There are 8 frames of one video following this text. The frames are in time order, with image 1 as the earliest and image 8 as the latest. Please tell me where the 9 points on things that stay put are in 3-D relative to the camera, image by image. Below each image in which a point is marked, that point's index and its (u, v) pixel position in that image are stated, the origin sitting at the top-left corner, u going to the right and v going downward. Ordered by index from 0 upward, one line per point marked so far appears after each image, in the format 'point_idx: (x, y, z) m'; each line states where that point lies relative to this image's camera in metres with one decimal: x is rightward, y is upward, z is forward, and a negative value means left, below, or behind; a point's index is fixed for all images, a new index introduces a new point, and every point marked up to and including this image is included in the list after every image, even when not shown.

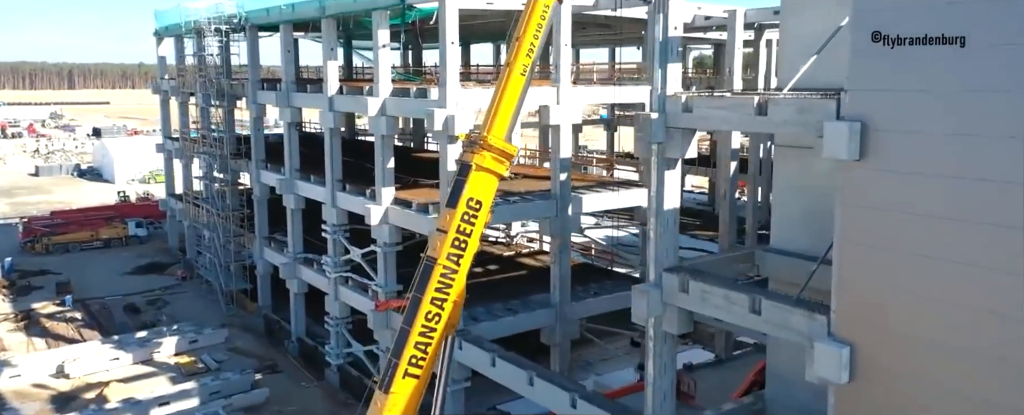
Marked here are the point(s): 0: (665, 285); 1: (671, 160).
0: (+2.1, -1.1, +12.1) m
1: (+2.2, +0.7, +12.0) m
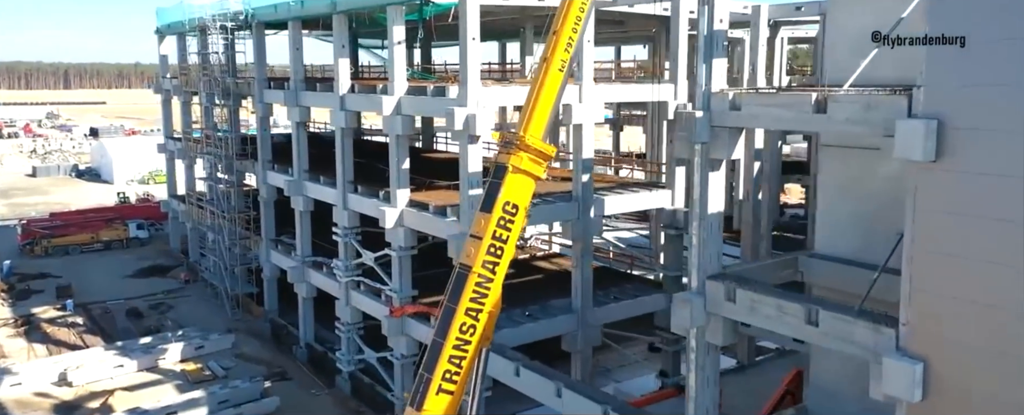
0: (+2.6, -1.1, +11.4) m
1: (+2.7, +0.6, +11.3) m
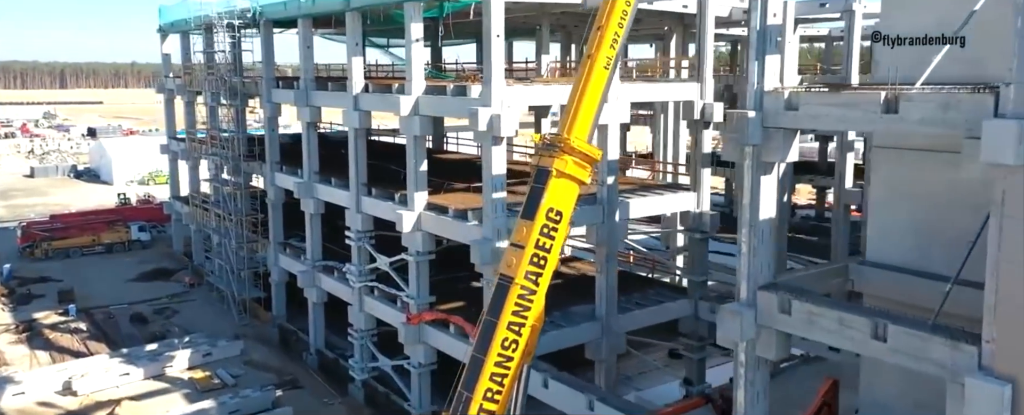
0: (+3.1, -1.2, +10.8) m
1: (+3.2, +0.5, +10.6) m
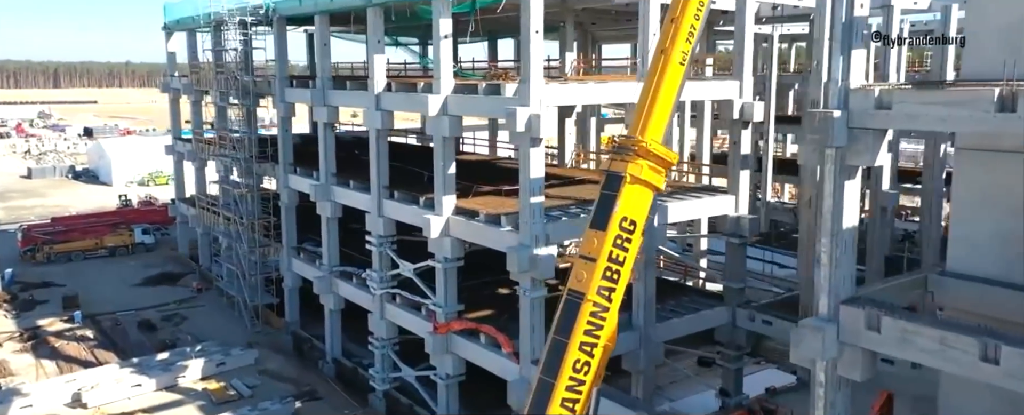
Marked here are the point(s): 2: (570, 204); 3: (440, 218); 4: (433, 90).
0: (+3.8, -1.3, +10.0) m
1: (+3.9, +0.4, +9.8) m
2: (+1.2, +0.1, +18.0) m
3: (-1.5, -0.2, +18.2) m
4: (-1.7, +2.5, +18.2) m
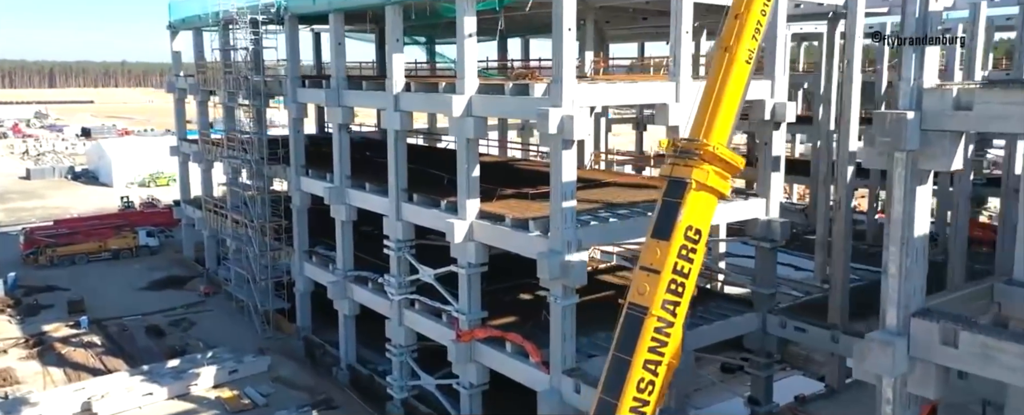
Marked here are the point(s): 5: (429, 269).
0: (+4.4, -1.4, +9.4) m
1: (+4.5, +0.4, +9.3) m
2: (+1.8, 0.0, +17.4) m
3: (-1.0, -0.3, +17.6) m
4: (-1.1, +2.4, +17.7) m
5: (-1.9, -1.4, +19.8) m
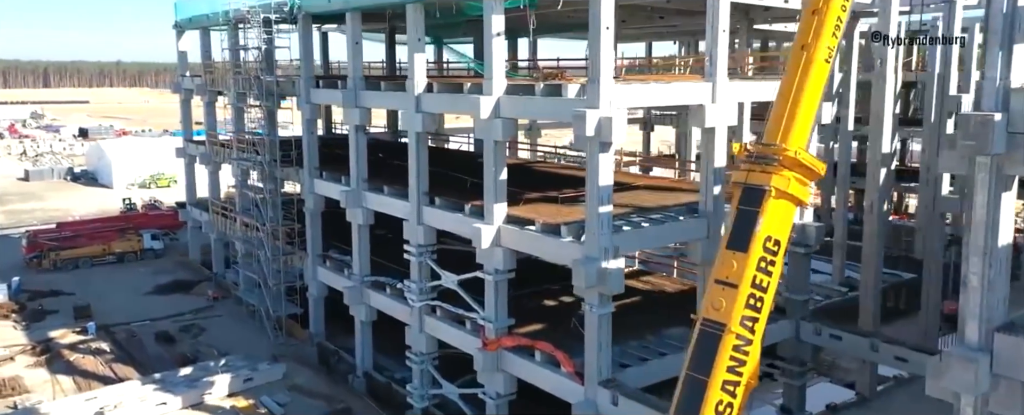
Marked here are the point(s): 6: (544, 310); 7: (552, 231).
0: (+5.0, -1.5, +8.9) m
1: (+5.1, +0.3, +8.8) m
2: (+2.3, -0.1, +16.9) m
3: (-0.4, -0.4, +17.1) m
4: (-0.6, +2.3, +17.1) m
5: (-1.4, -1.5, +19.2) m
6: (+0.7, -2.3, +19.2) m
7: (+0.8, -0.4, +16.3) m
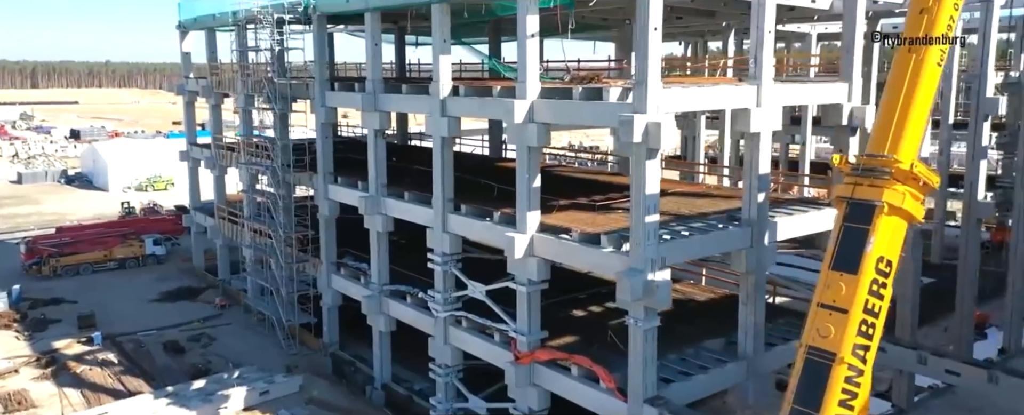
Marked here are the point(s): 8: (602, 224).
0: (+5.8, -1.6, +8.3) m
1: (+5.8, +0.1, +8.2) m
2: (+3.0, -0.2, +16.2) m
3: (+0.2, -0.6, +16.4) m
4: (+0.1, +2.2, +16.4) m
5: (-0.7, -1.6, +18.5) m
6: (+1.3, -2.5, +18.6) m
7: (+1.4, -0.6, +15.6) m
8: (+1.7, -0.3, +16.0) m
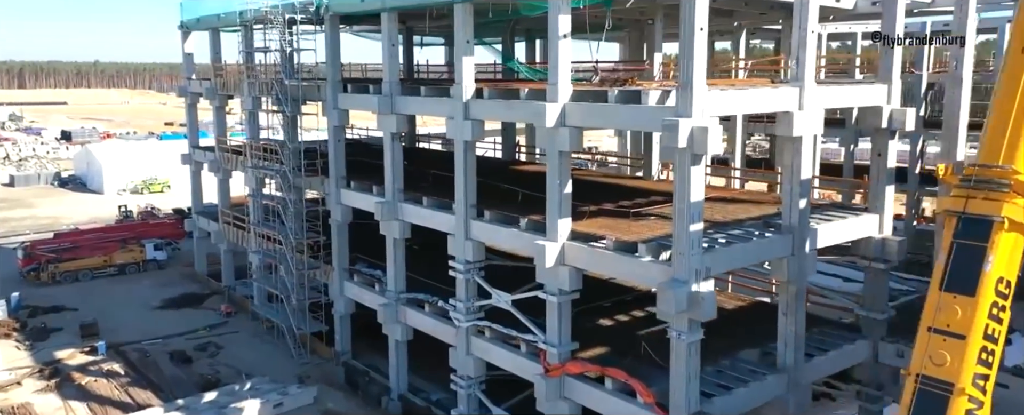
0: (+6.4, -1.7, +7.8) m
1: (+6.5, 0.0, +7.6) m
2: (+3.5, -0.4, +15.6) m
3: (+0.8, -0.7, +15.8) m
4: (+0.6, +2.0, +15.8) m
5: (-0.2, -1.8, +17.9) m
6: (+1.9, -2.6, +18.0) m
7: (+2.0, -0.7, +15.0) m
8: (+2.2, -0.4, +15.4) m
